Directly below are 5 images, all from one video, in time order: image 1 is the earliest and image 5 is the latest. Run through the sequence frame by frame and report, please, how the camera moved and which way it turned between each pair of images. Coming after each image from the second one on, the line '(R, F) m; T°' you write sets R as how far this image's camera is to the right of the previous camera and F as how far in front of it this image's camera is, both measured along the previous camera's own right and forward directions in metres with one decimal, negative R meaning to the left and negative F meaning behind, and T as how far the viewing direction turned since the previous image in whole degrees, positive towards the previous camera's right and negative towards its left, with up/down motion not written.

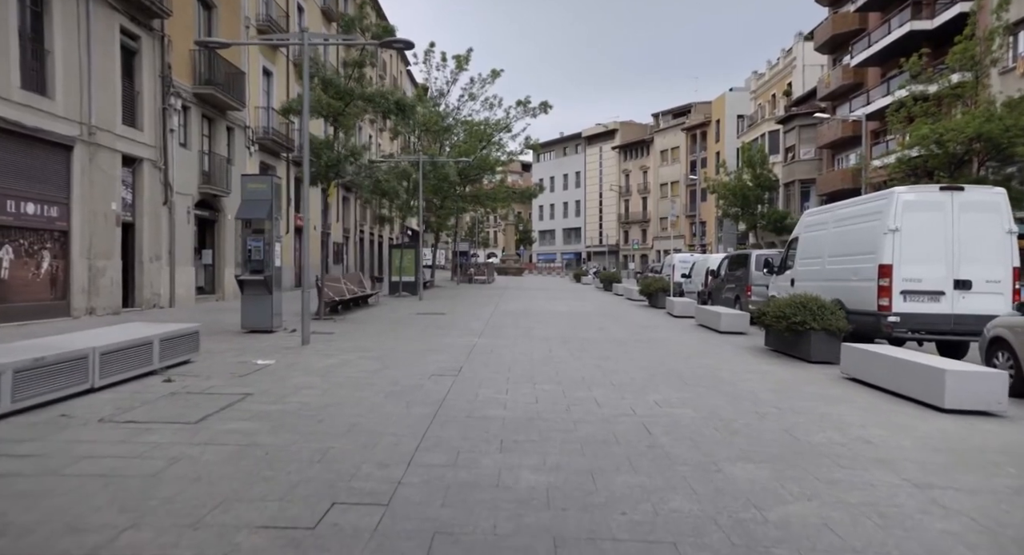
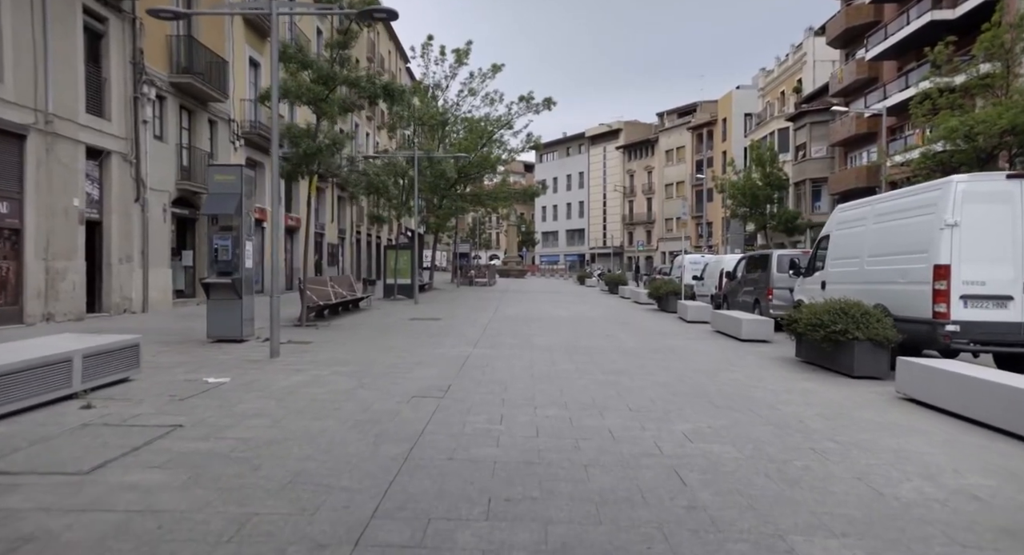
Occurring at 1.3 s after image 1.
(+0.1, +1.5) m; 0°
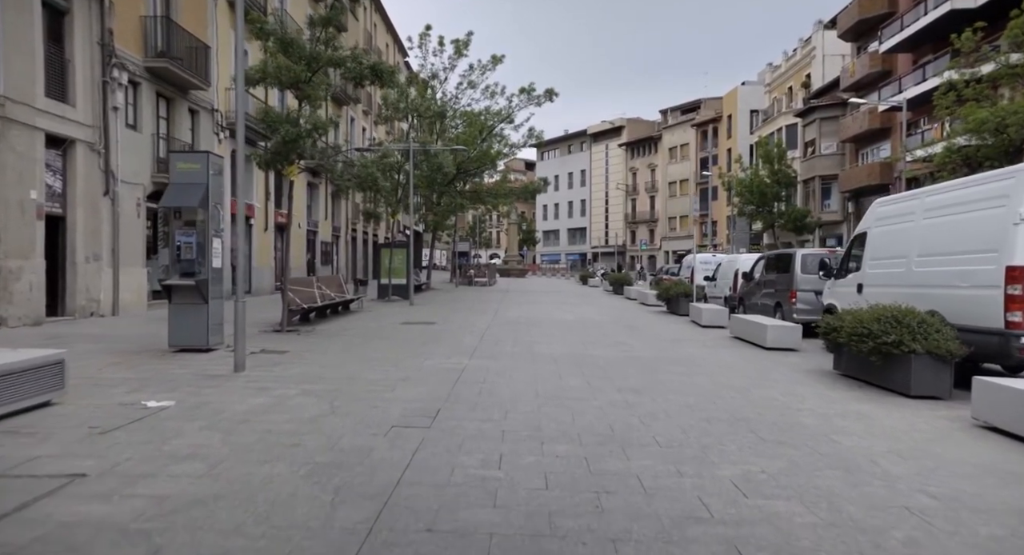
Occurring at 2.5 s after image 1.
(0.0, +1.4) m; 0°
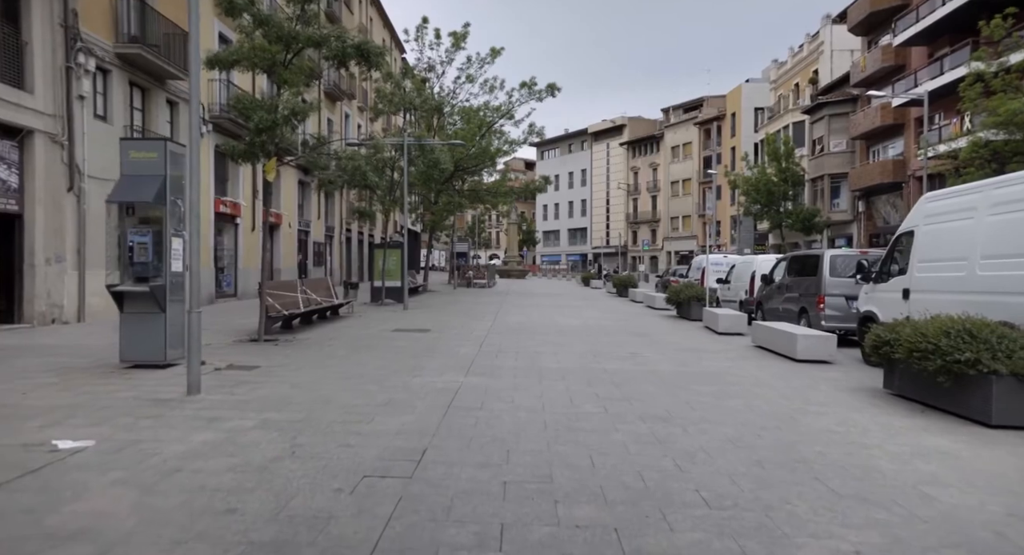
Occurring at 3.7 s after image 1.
(0.0, +1.3) m; 0°
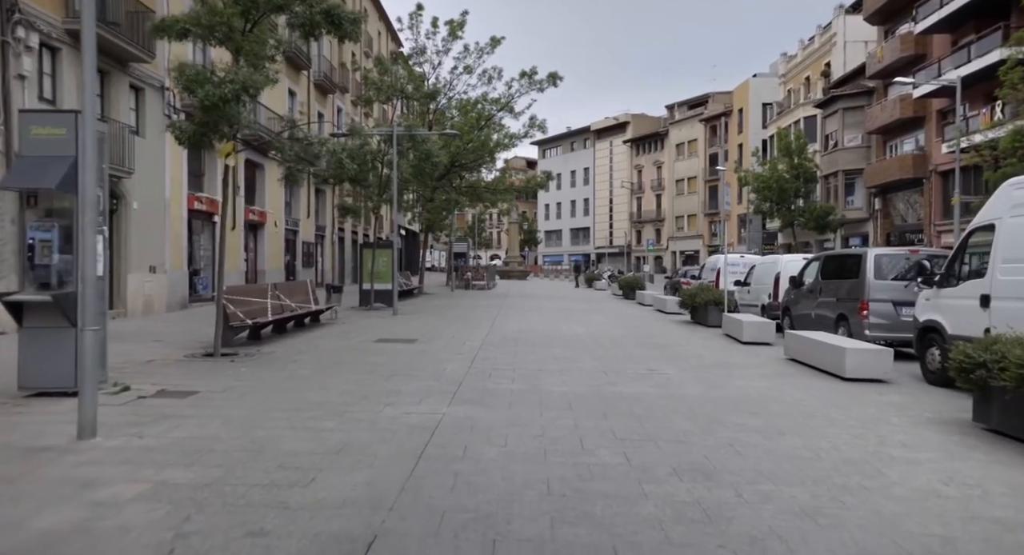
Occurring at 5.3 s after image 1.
(+0.1, +1.8) m; 0°
